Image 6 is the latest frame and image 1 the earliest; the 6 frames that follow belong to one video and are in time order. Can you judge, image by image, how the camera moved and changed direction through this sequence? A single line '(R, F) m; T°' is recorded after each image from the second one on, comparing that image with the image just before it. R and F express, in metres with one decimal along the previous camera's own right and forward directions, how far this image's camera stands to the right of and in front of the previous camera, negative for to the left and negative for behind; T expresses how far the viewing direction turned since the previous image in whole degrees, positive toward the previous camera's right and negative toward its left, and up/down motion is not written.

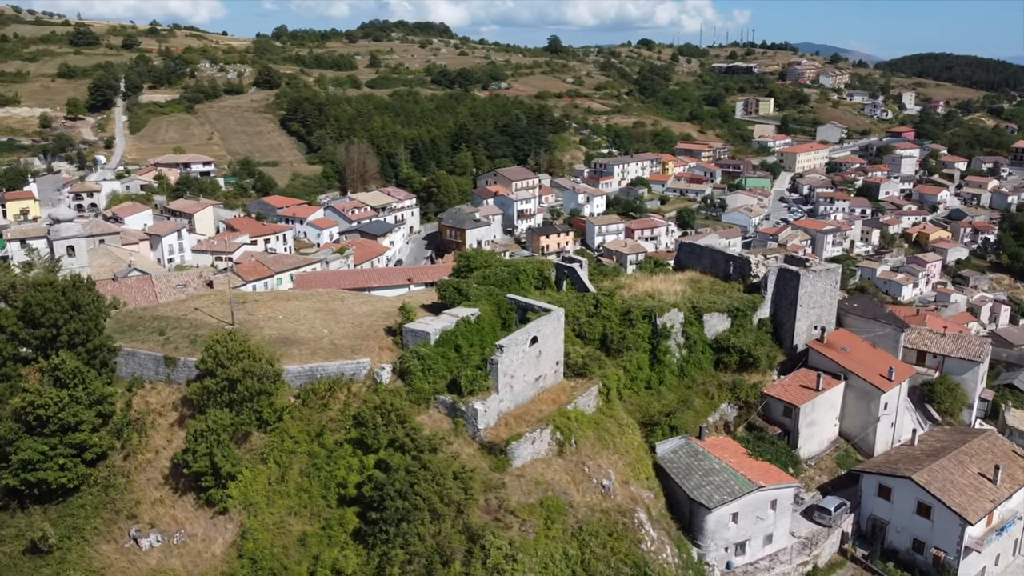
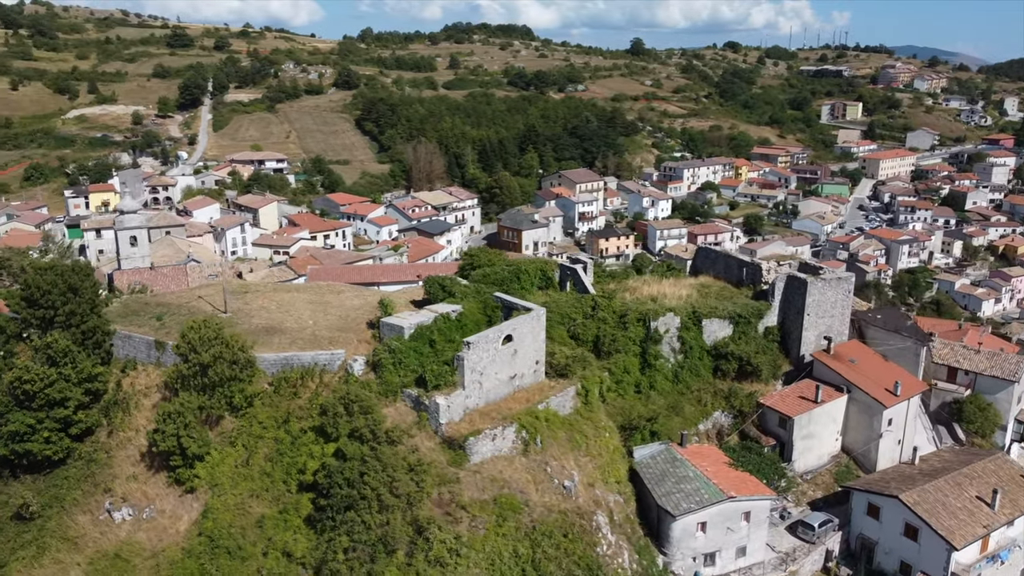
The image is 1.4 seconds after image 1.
(+1.7, 0.0) m; -6°
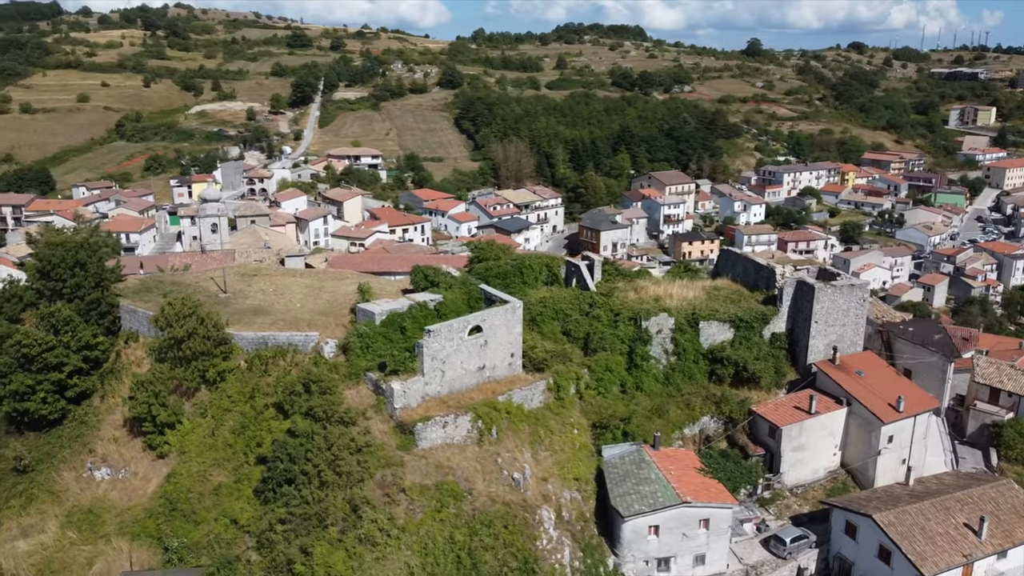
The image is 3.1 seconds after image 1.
(+2.3, +0.1) m; -8°
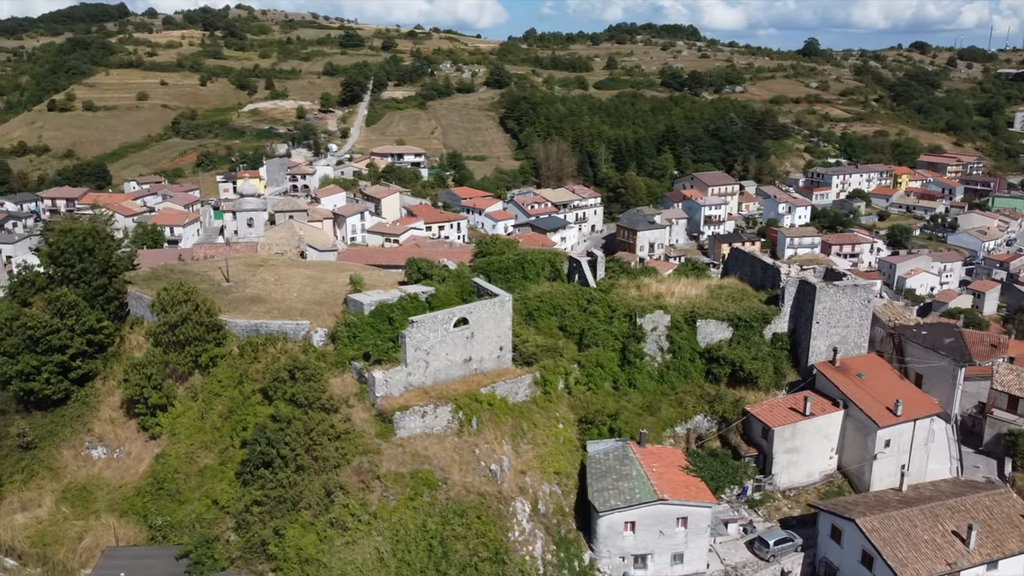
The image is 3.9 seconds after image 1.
(+1.1, 0.0) m; -4°
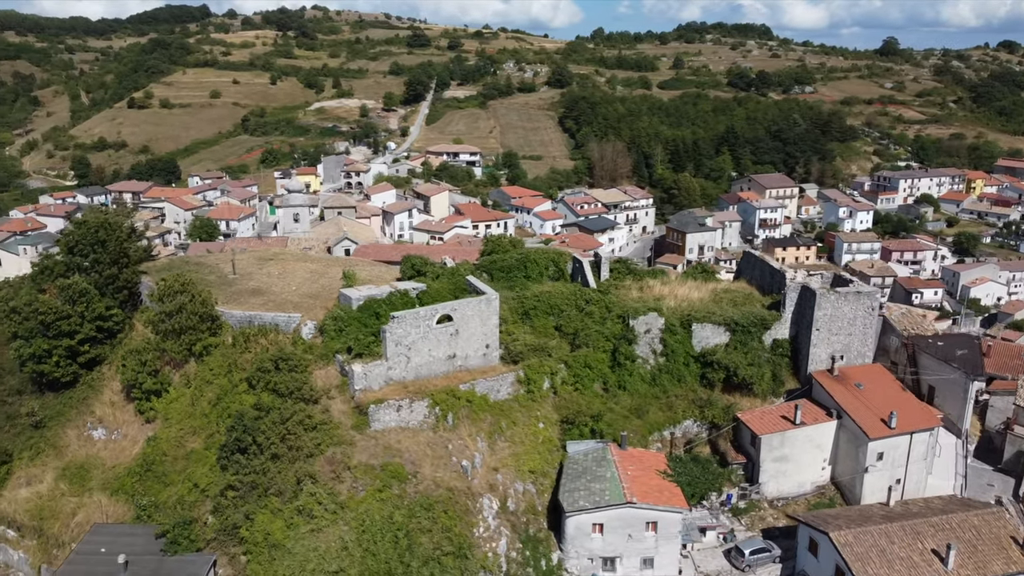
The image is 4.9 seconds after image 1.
(+1.4, 0.0) m; -5°
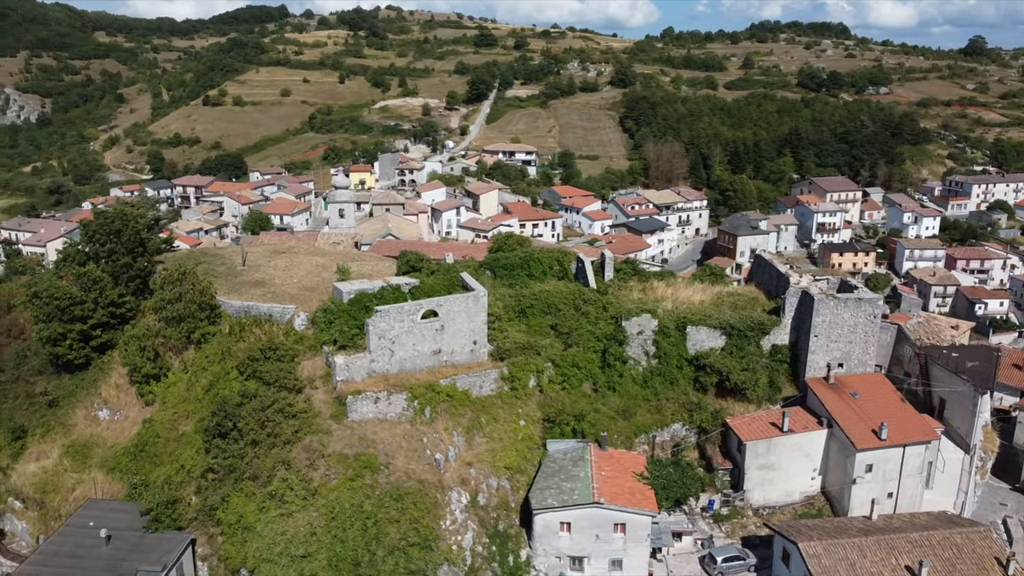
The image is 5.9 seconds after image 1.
(+1.4, 0.0) m; -5°
